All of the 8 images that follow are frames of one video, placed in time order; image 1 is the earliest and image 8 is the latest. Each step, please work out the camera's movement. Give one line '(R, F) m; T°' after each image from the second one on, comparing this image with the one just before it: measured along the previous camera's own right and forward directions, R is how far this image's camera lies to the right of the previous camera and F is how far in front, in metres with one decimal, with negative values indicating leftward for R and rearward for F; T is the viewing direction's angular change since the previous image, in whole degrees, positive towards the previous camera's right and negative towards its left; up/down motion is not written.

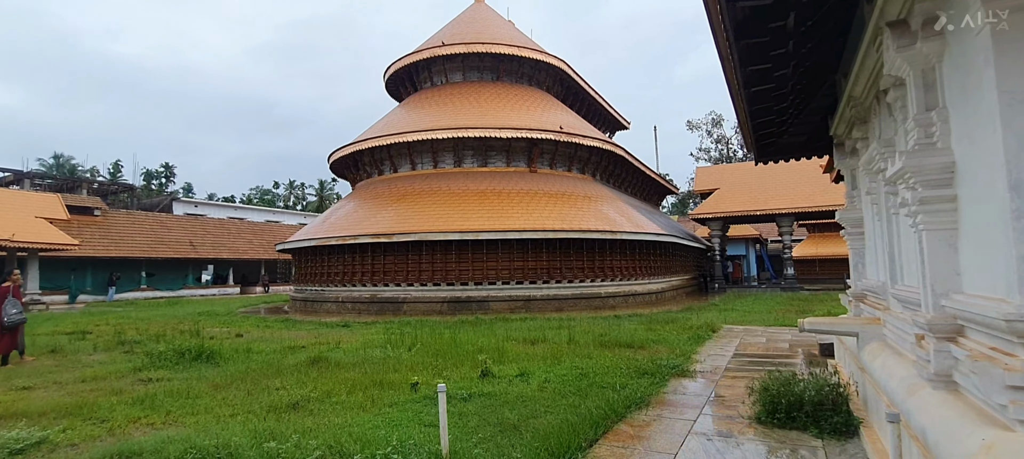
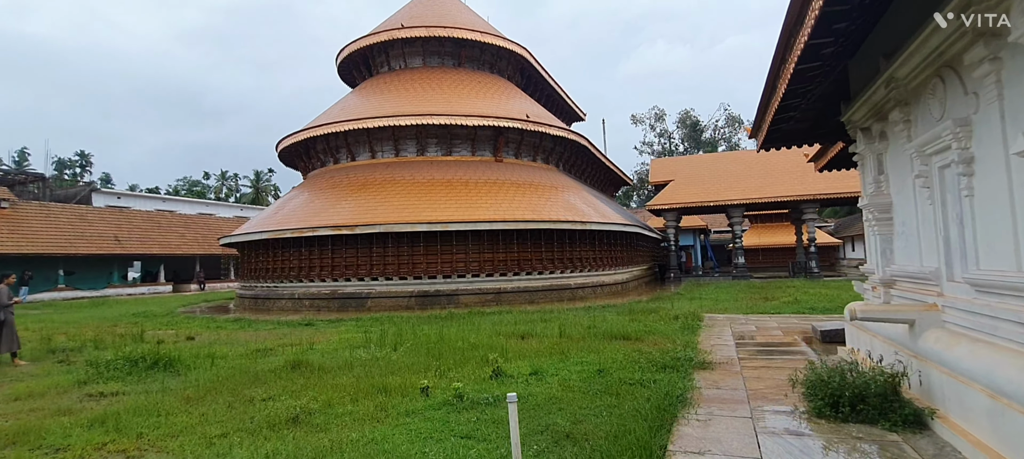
(-0.7, +0.4) m; +6°
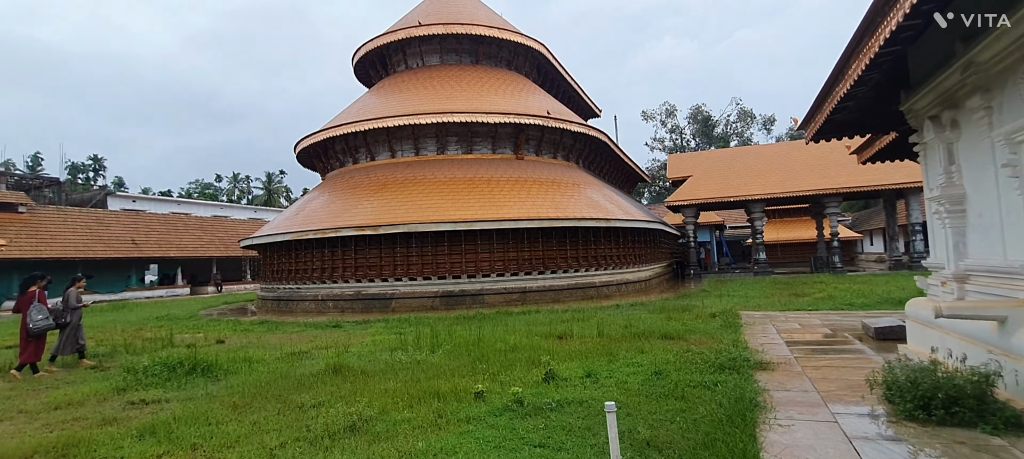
(-0.4, +0.2) m; -1°
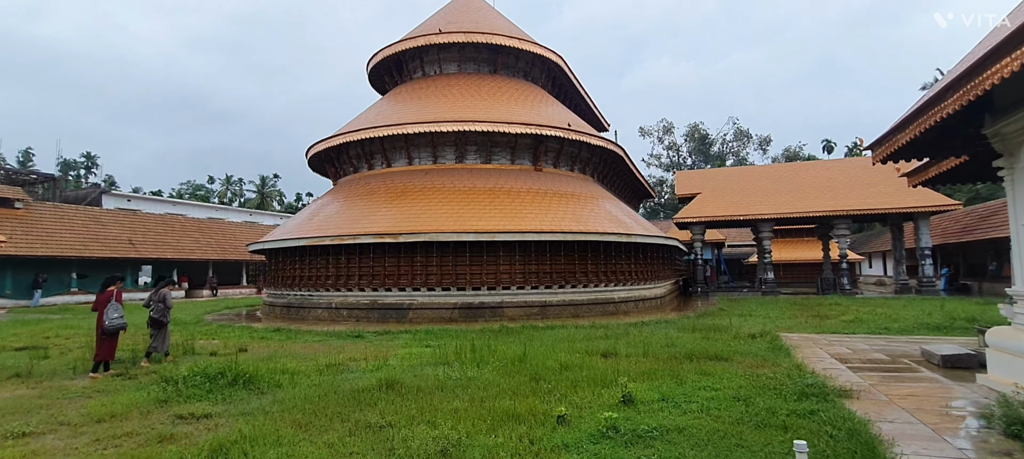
(-0.8, +0.2) m; +1°
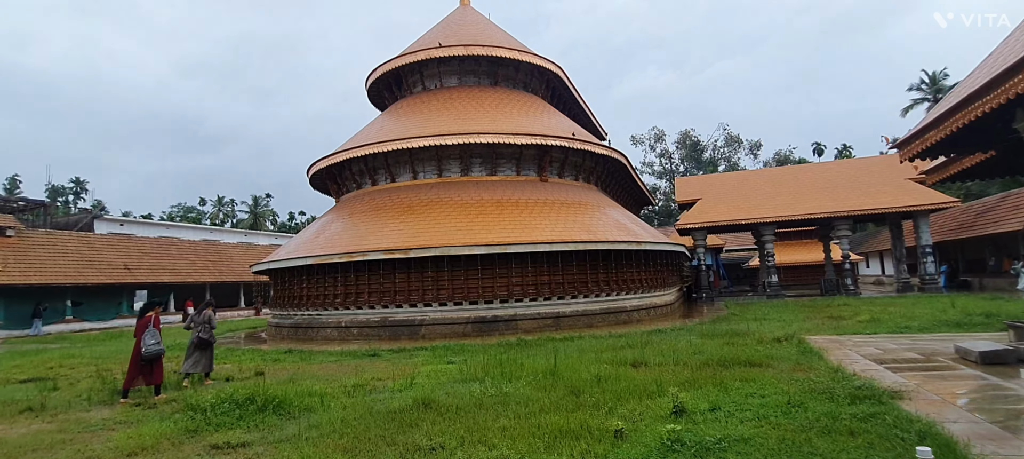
(-0.4, +0.1) m; +1°
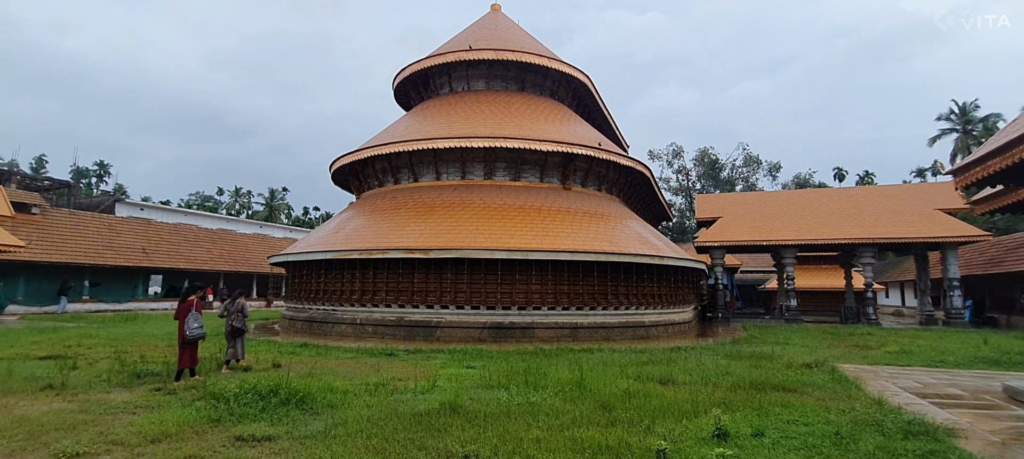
(-0.3, +0.1) m; -1°
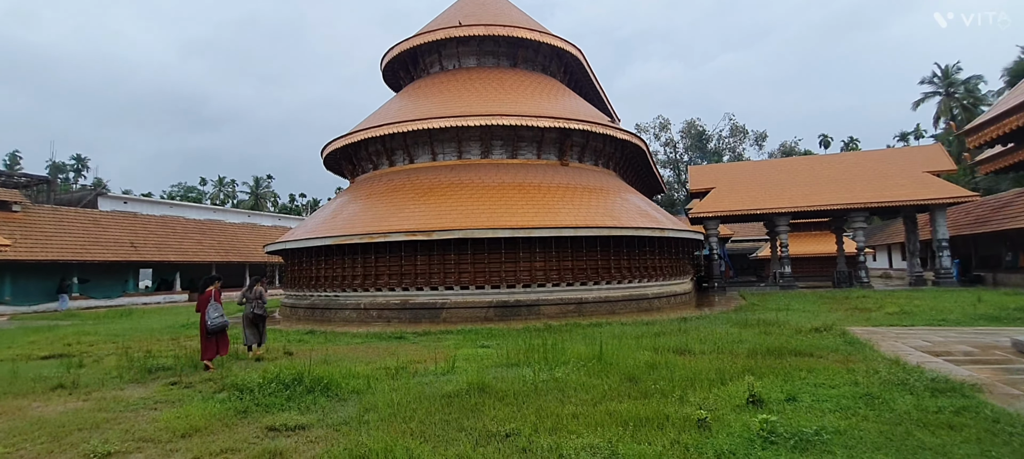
(-0.3, +0.1) m; +1°
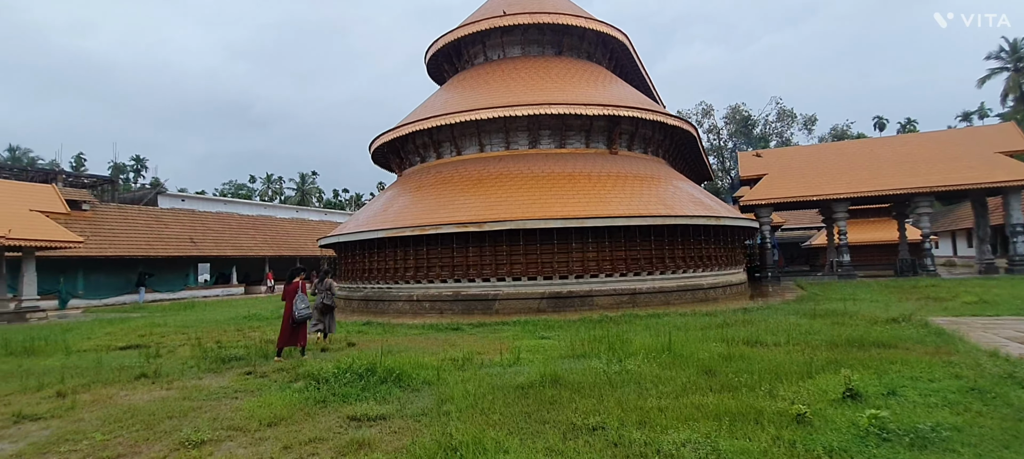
(-0.3, +0.1) m; -4°
